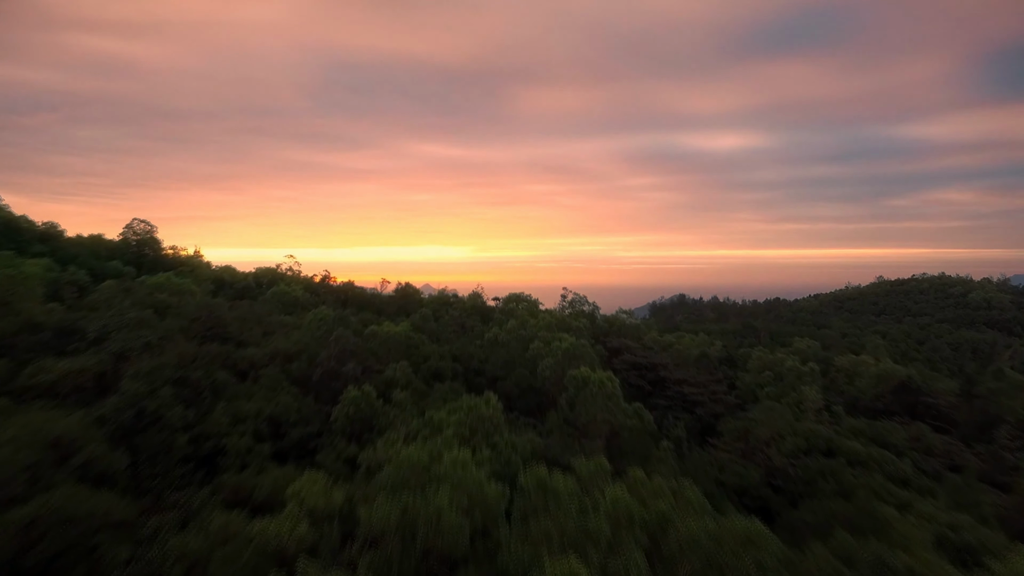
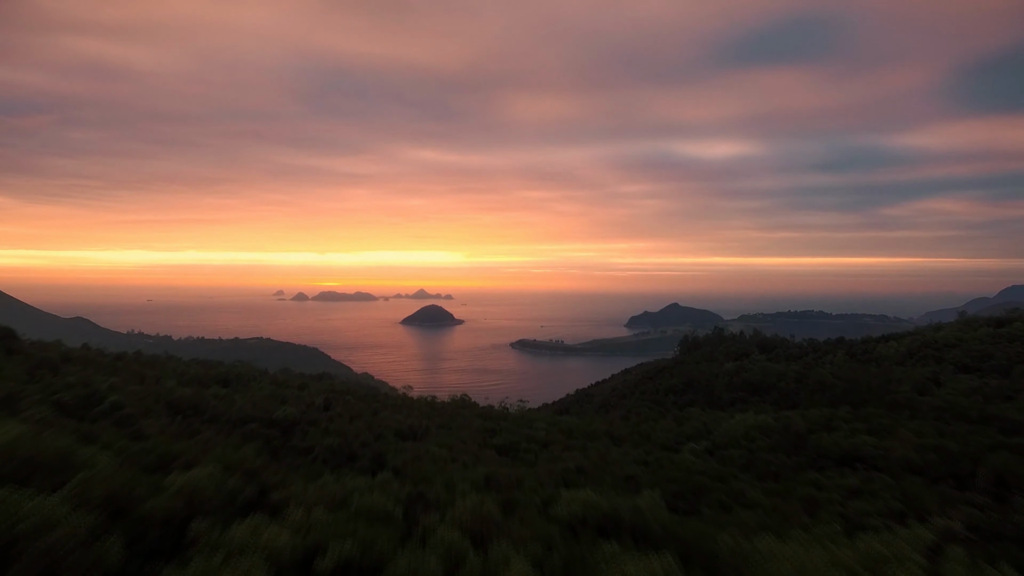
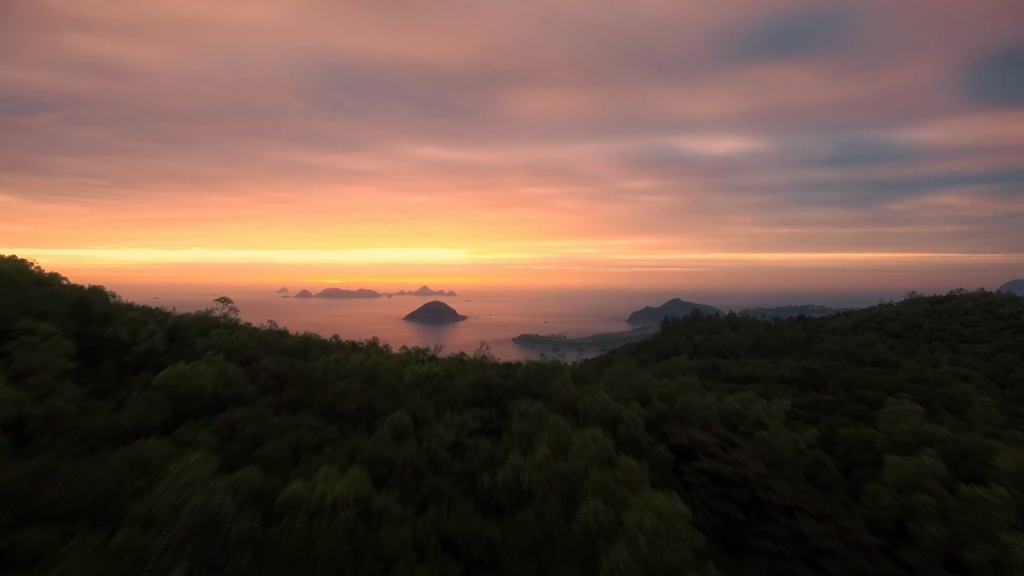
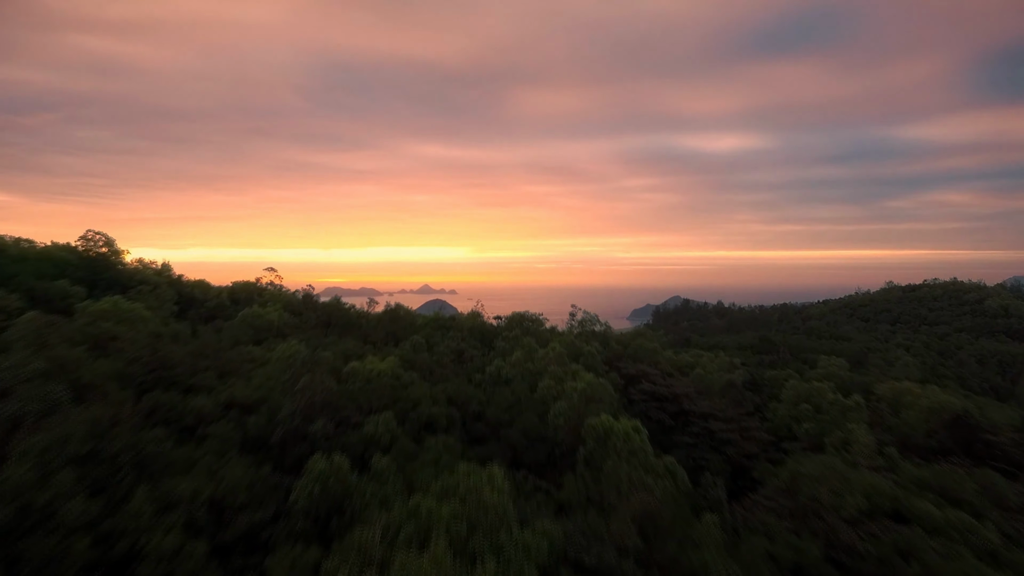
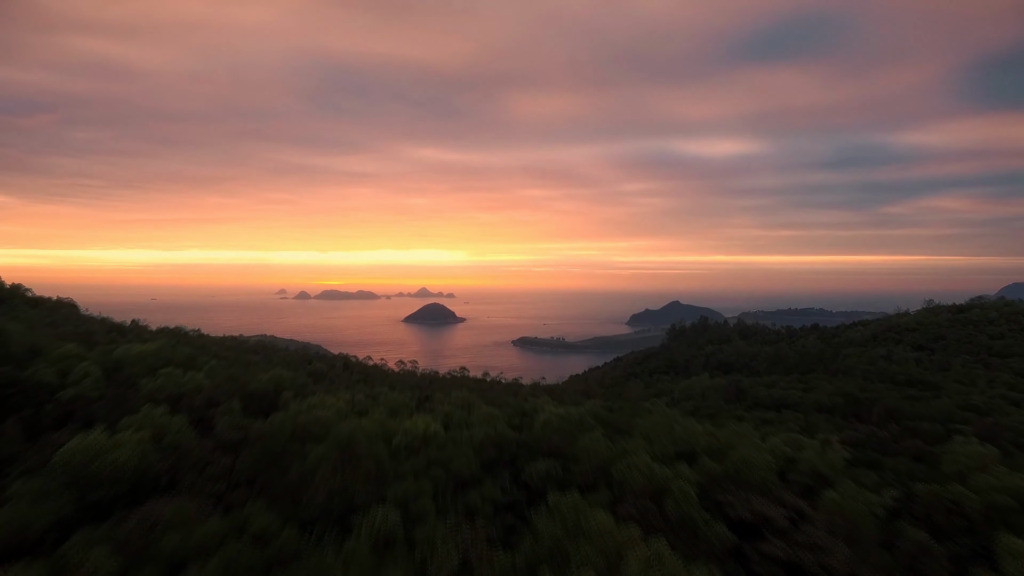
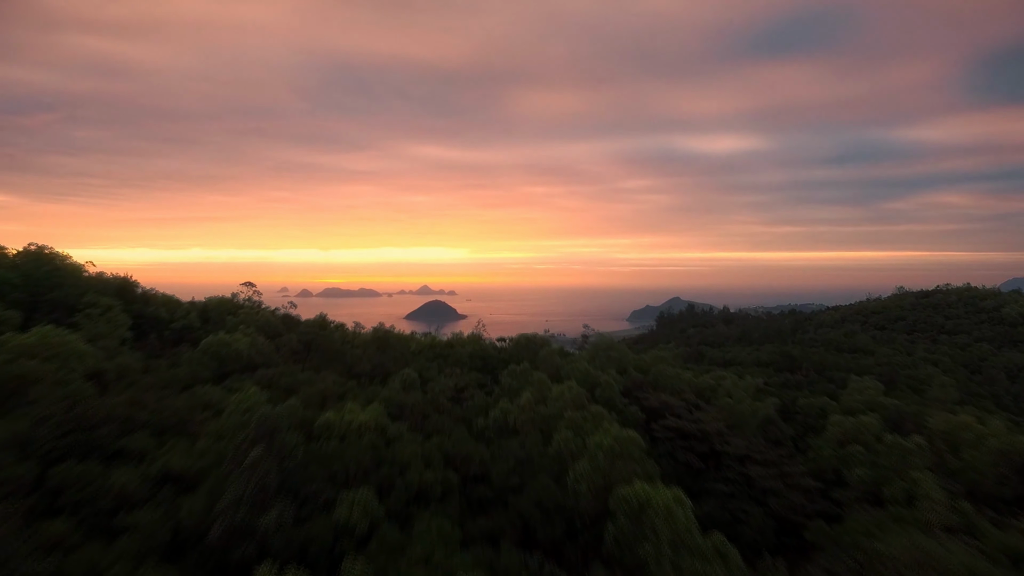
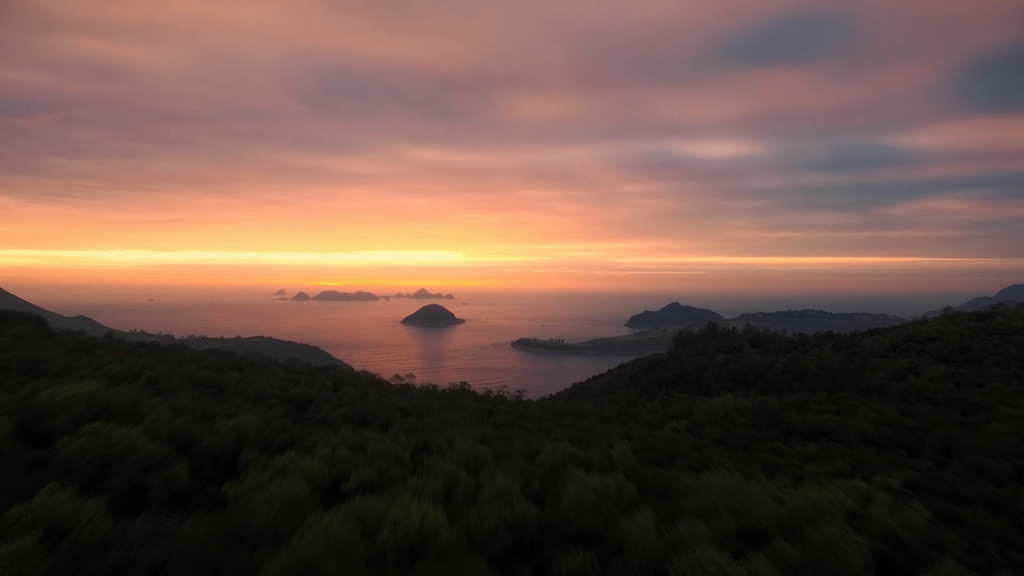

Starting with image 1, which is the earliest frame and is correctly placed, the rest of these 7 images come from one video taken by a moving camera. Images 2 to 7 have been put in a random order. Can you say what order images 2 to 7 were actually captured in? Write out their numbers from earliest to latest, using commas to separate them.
4, 6, 3, 5, 7, 2
